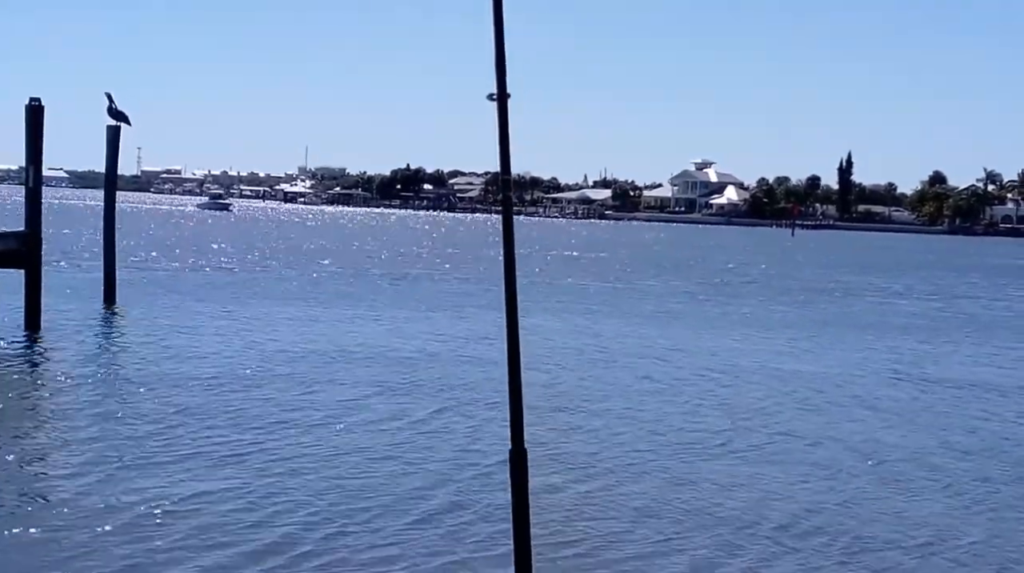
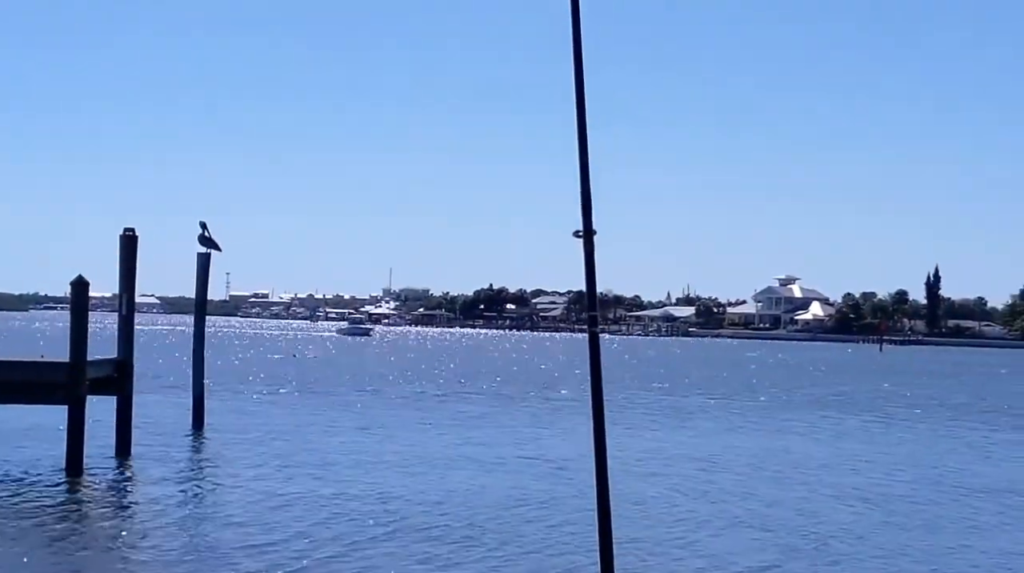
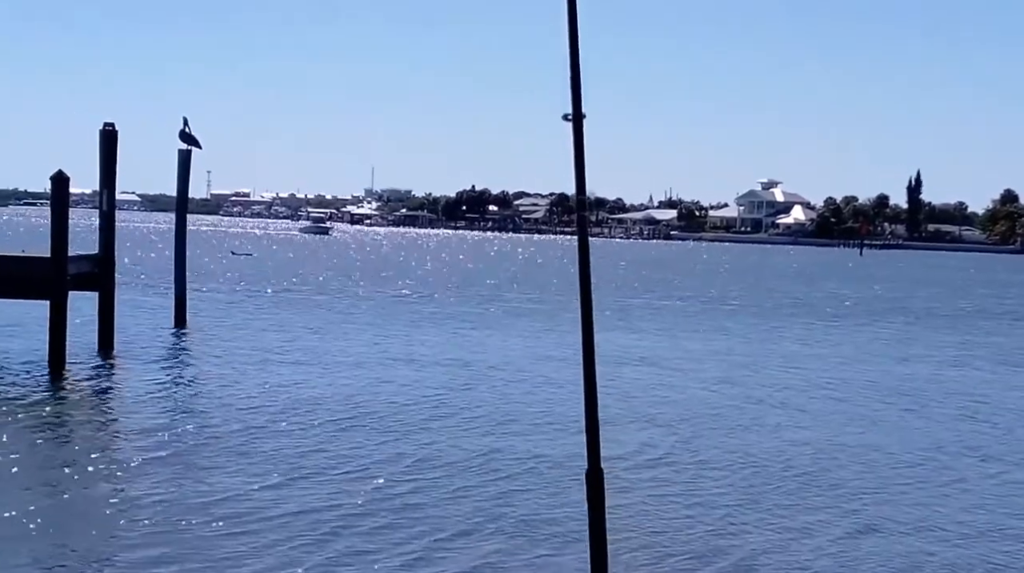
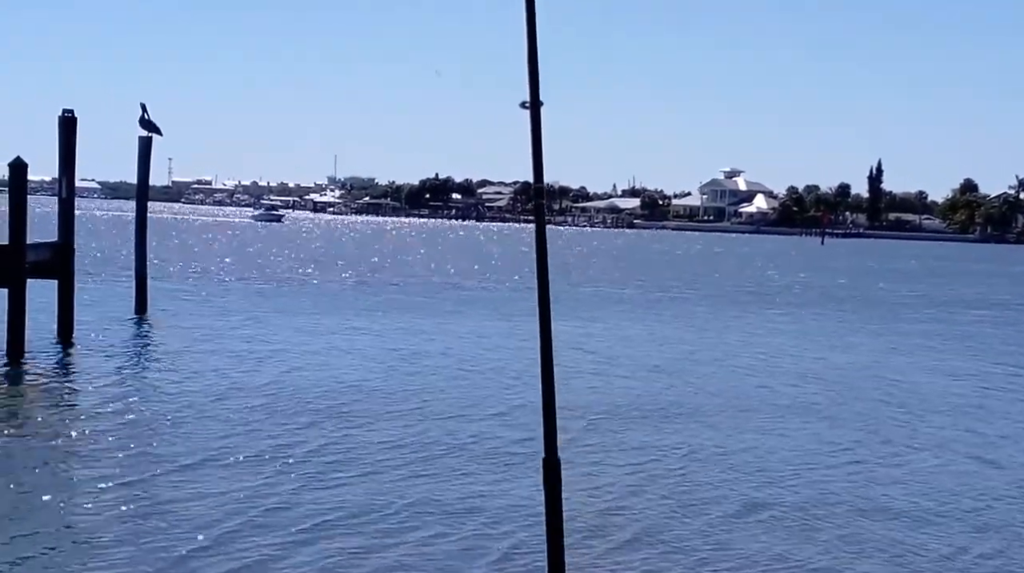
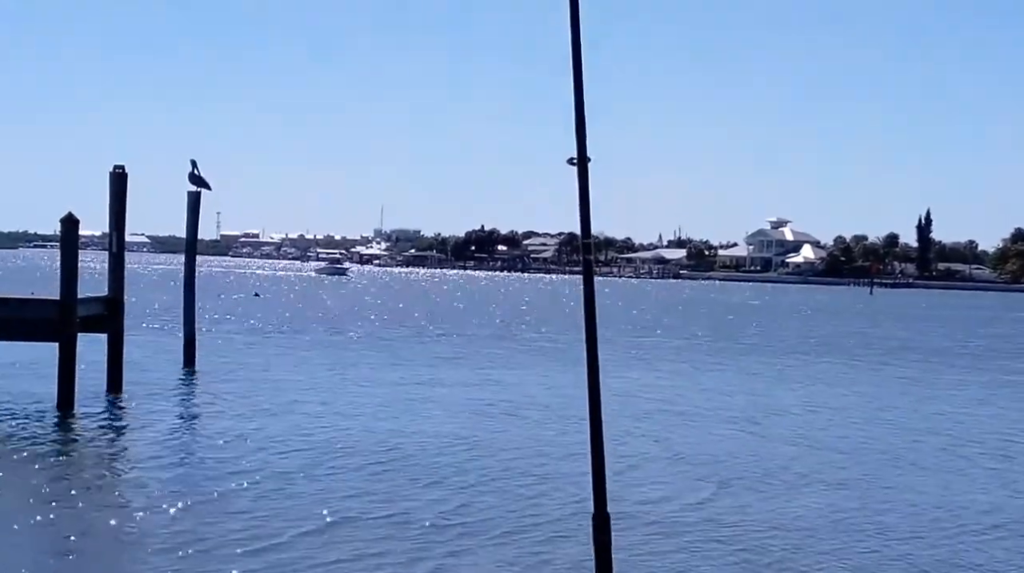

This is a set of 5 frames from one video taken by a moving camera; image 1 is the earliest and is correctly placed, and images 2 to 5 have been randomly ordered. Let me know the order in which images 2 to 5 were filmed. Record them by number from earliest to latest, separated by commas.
4, 3, 5, 2
